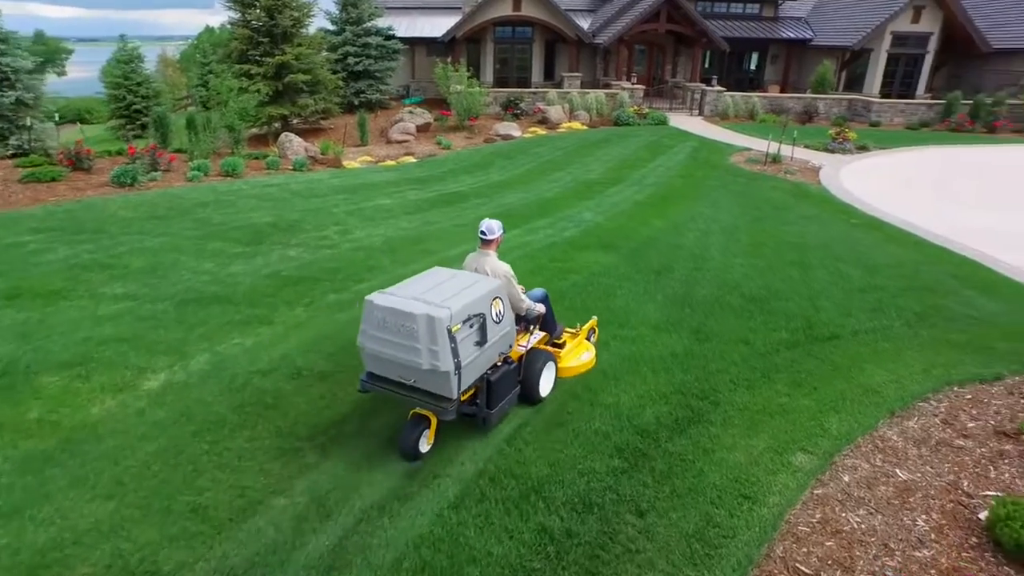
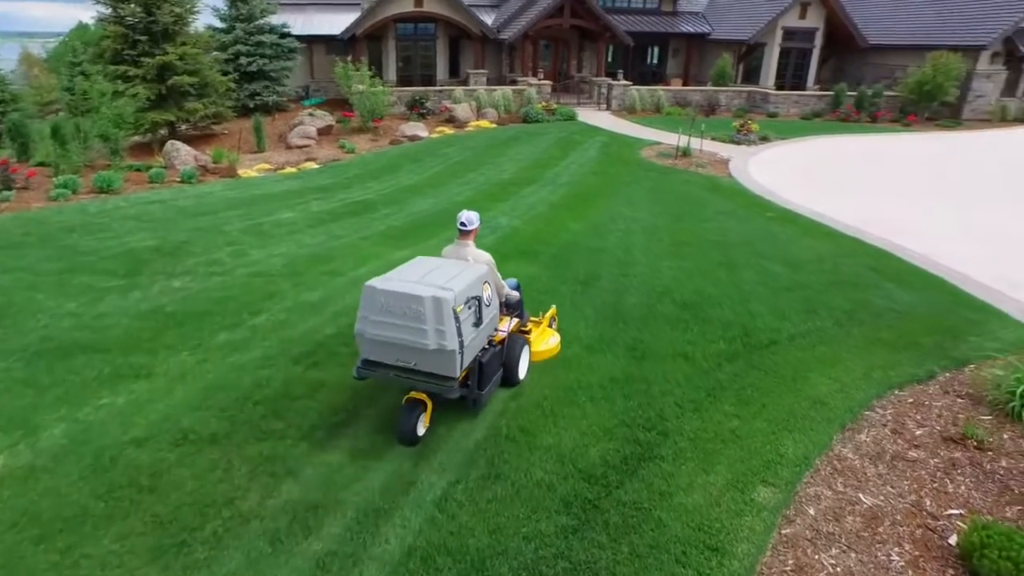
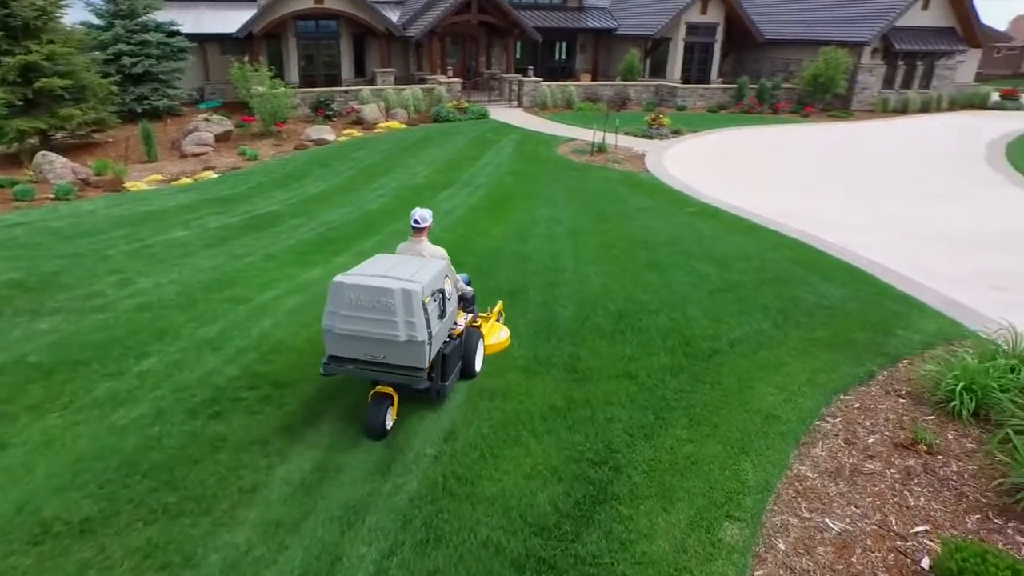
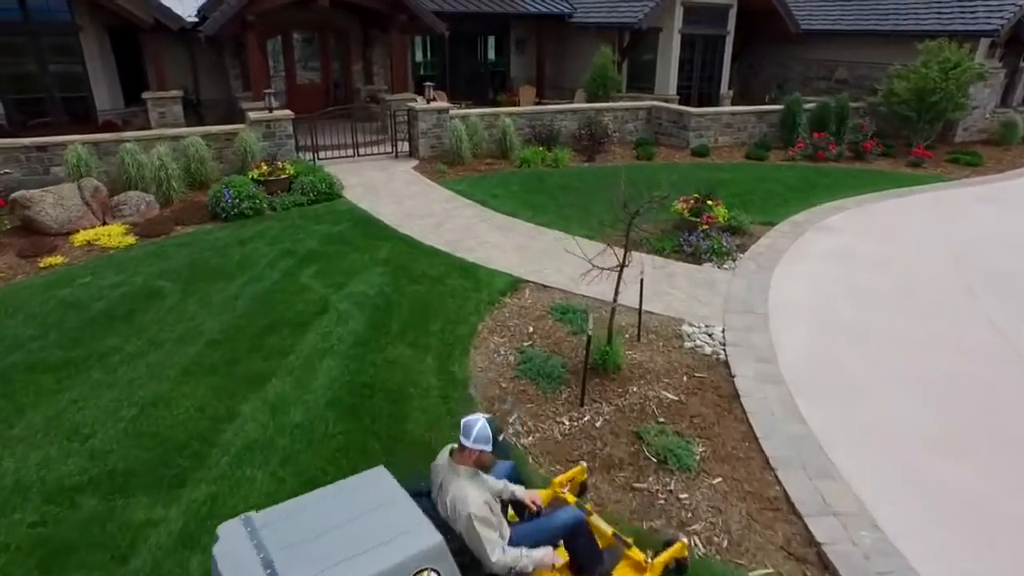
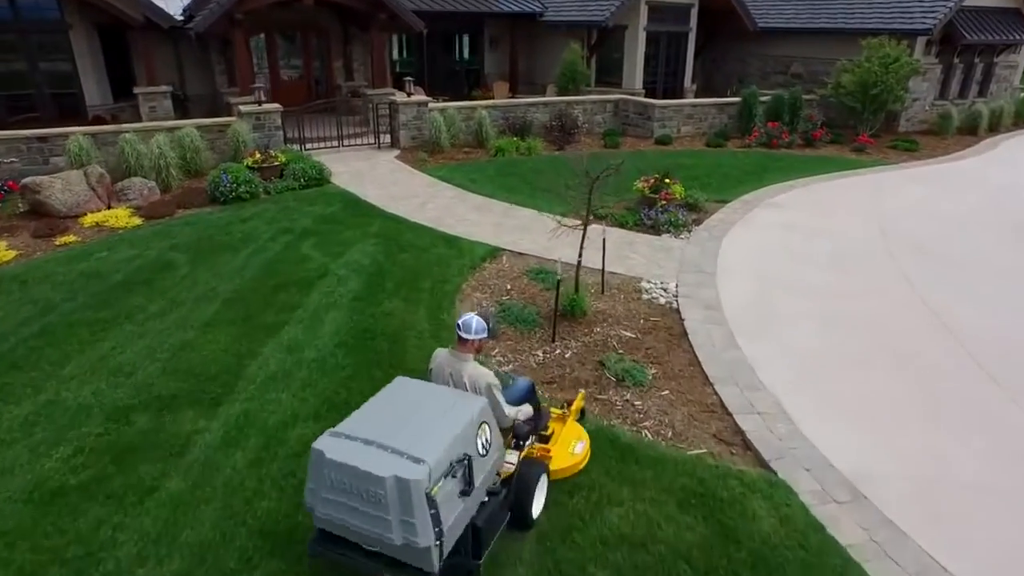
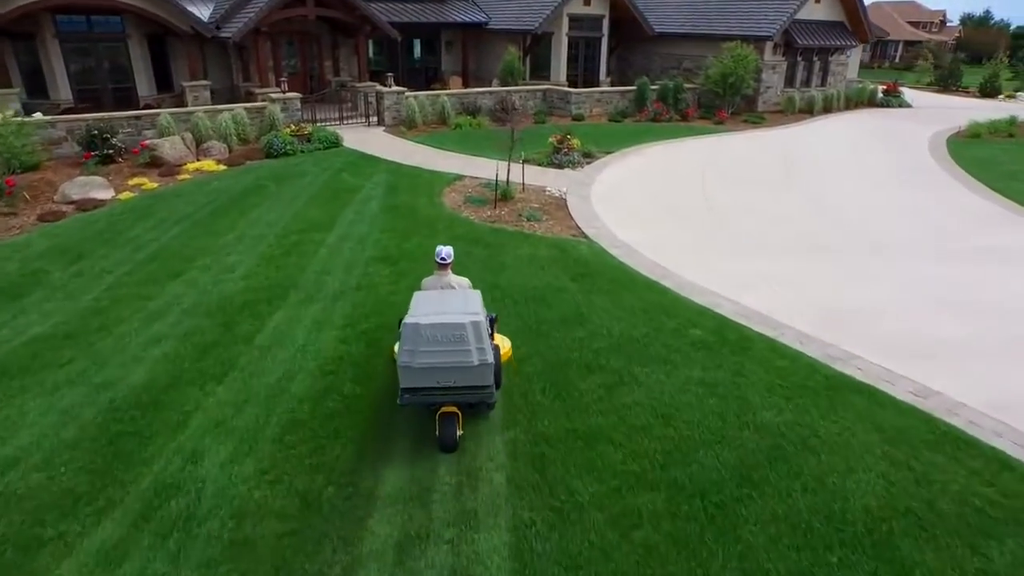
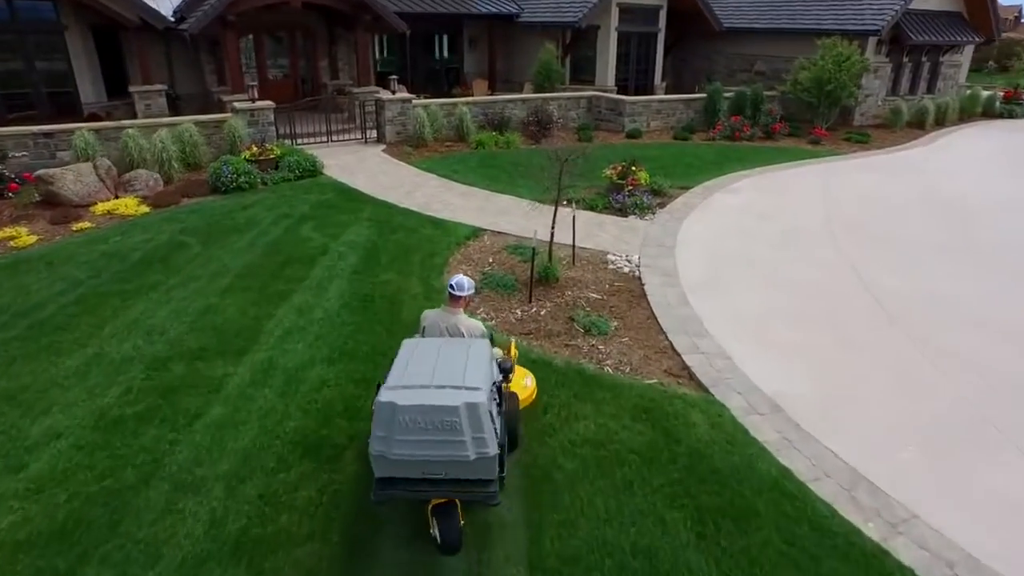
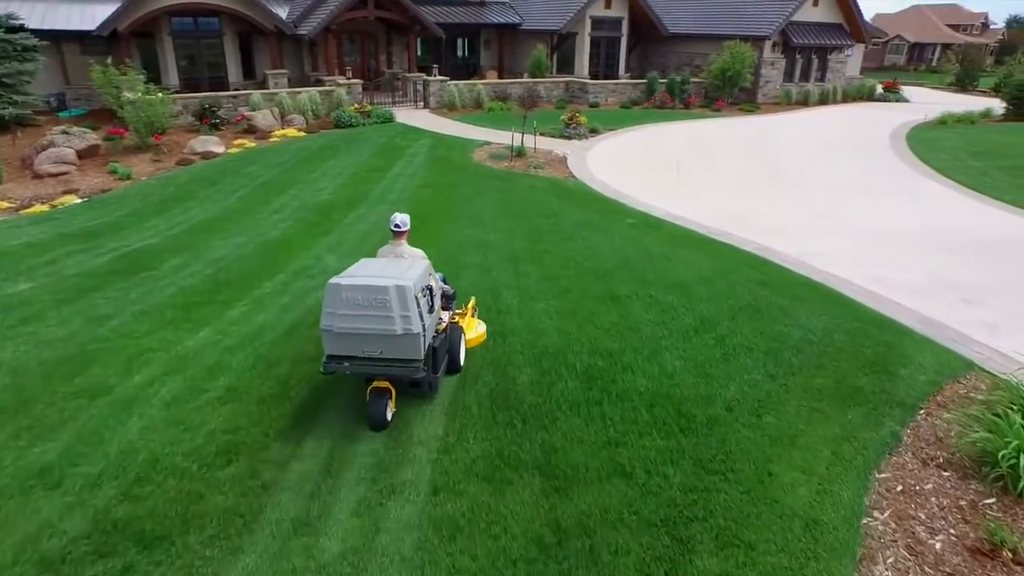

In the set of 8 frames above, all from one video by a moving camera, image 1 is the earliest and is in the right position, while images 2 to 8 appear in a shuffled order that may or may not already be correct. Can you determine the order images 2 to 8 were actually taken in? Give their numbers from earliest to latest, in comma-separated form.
2, 3, 8, 6, 7, 5, 4
